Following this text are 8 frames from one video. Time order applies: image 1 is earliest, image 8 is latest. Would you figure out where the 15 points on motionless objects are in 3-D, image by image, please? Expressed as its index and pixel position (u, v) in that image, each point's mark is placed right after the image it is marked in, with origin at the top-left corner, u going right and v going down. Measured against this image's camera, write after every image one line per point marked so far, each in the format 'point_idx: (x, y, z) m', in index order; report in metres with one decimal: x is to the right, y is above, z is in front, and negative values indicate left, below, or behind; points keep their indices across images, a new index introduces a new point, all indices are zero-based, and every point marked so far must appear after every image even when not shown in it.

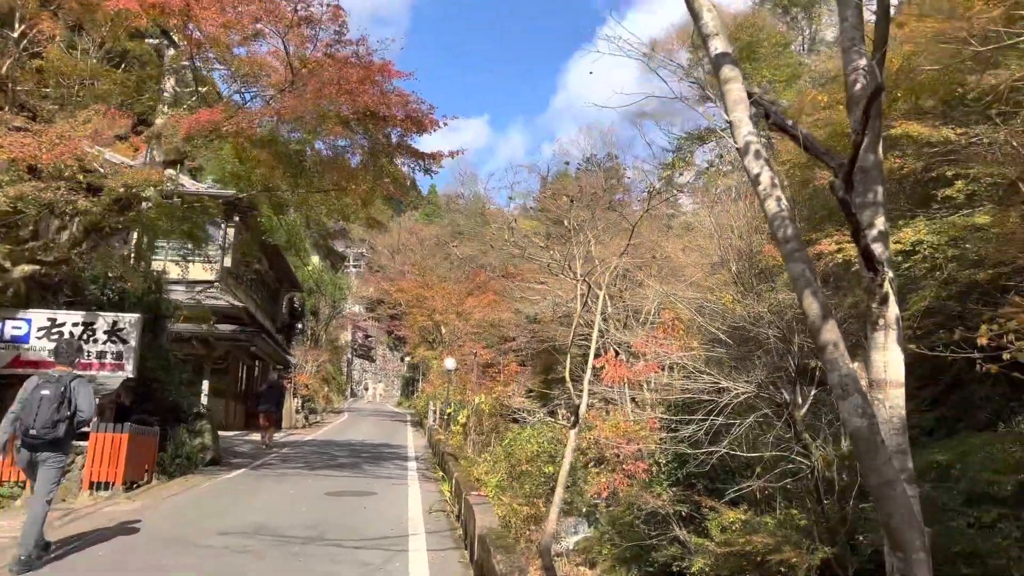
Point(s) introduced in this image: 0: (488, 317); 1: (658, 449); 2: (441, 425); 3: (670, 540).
0: (-0.5, -0.7, +19.1) m
1: (+1.9, -2.1, +10.6) m
2: (-1.7, -3.3, +19.3) m
3: (+2.2, -3.5, +11.2) m
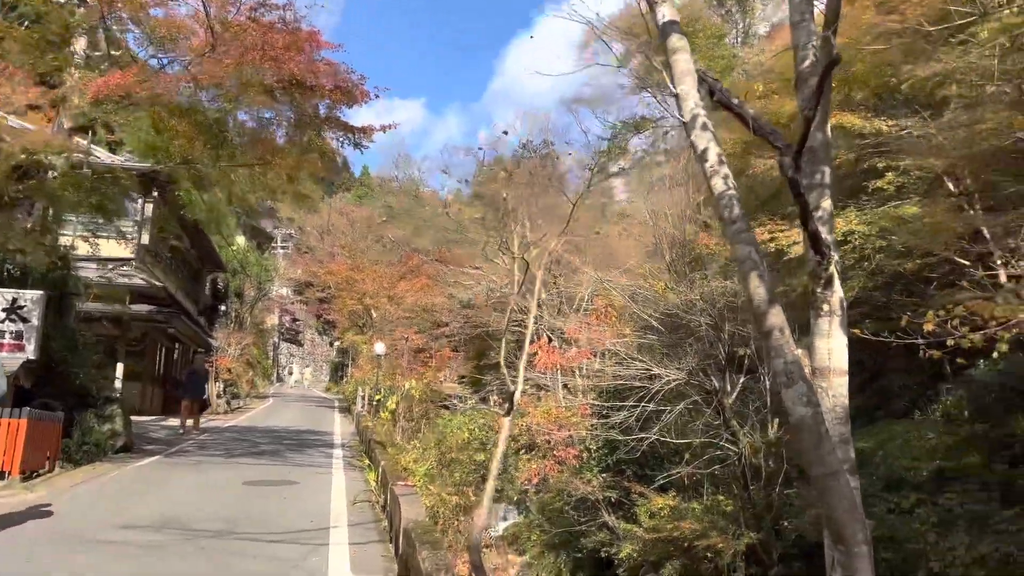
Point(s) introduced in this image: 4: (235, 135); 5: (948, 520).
0: (-2.1, -0.3, +18.8) m
1: (+1.0, -1.9, +10.5) m
2: (-3.3, -2.9, +18.9) m
3: (+1.2, -3.3, +11.2) m
4: (-3.3, +1.8, +9.5) m
5: (+4.2, -2.2, +7.8) m
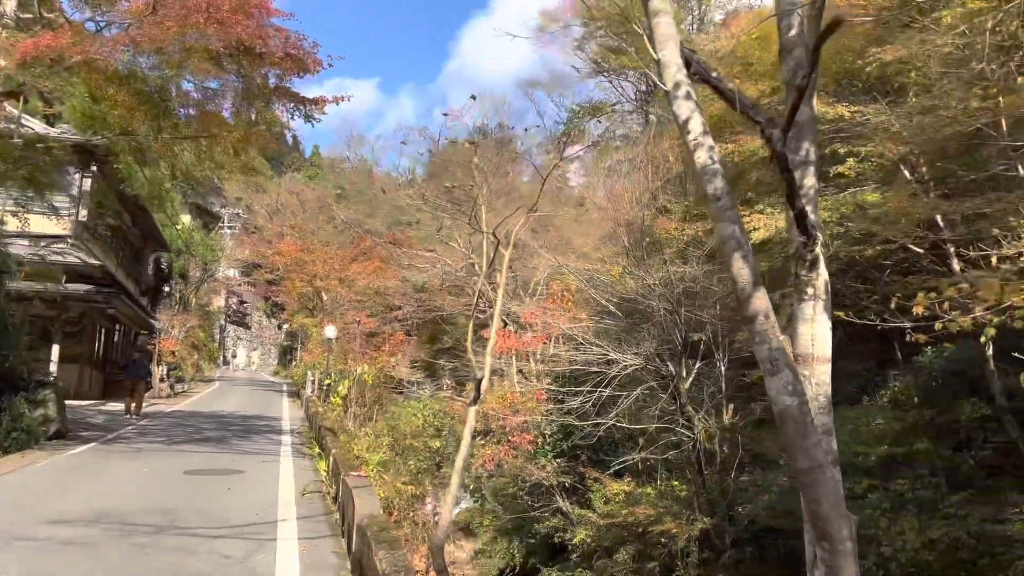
0: (-3.2, +0.1, +18.5) m
1: (+0.4, -1.7, +10.4) m
2: (-4.4, -2.5, +18.6) m
3: (+0.5, -3.1, +11.1) m
4: (-3.7, +2.0, +9.1) m
5: (+3.8, -2.1, +7.9) m
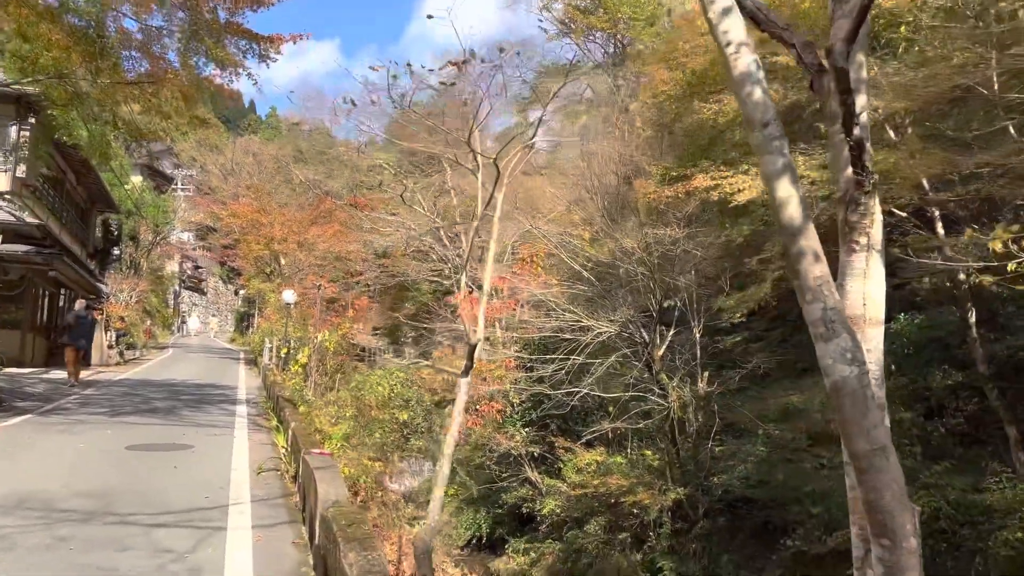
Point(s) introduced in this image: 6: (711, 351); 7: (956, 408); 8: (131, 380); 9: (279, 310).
0: (-3.9, +0.9, +17.9) m
1: (0.0, -1.3, +10.1) m
2: (-5.2, -1.7, +18.0) m
3: (+0.1, -2.6, +10.8) m
4: (-4.0, +2.5, +8.4) m
5: (+3.5, -1.8, +7.7) m
6: (+2.5, -0.8, +10.0) m
7: (+4.8, -1.3, +8.8) m
8: (-7.1, -1.7, +14.9) m
9: (-5.4, -0.5, +18.8) m
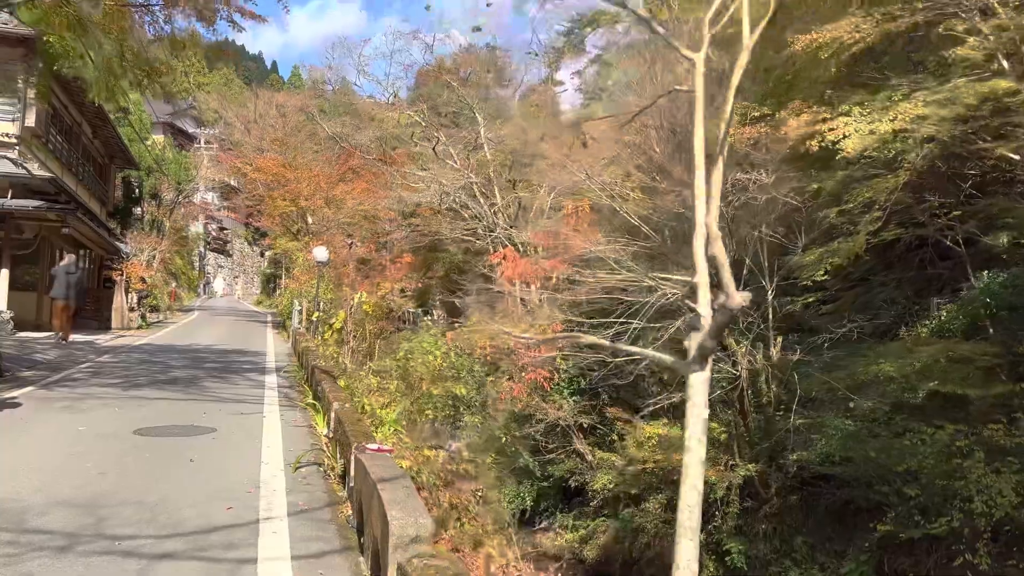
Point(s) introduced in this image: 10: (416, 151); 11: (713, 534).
0: (-3.1, +1.7, +17.0) m
1: (+0.6, -0.8, +9.2) m
2: (-4.4, -0.8, +17.3) m
3: (+0.7, -2.1, +10.1) m
4: (-3.5, +2.9, +7.5) m
5: (+4.0, -1.4, +6.8) m
6: (+3.0, -0.3, +9.1) m
7: (+5.4, -0.9, +7.8) m
8: (-6.4, -1.0, +14.2) m
9: (-4.5, +0.4, +18.0) m
10: (-1.9, +2.6, +15.4) m
11: (+2.1, -2.6, +8.6) m
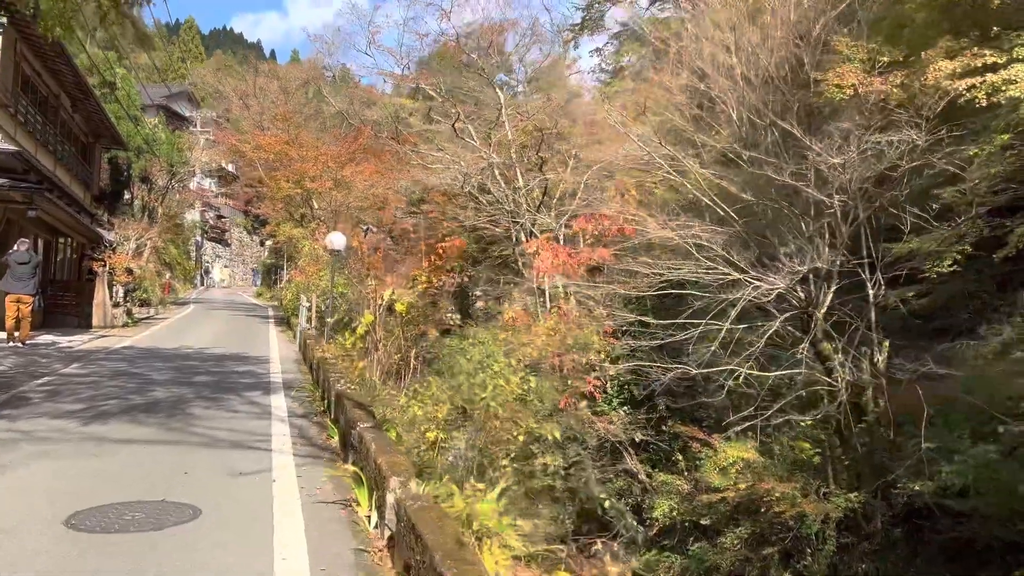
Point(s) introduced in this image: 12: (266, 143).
0: (-2.7, +1.9, +15.6) m
1: (+1.1, -0.7, +7.8) m
2: (-3.9, -0.7, +15.9) m
3: (+1.2, -2.0, +8.7) m
4: (-3.1, +2.9, +6.1) m
5: (+4.4, -1.4, +5.4) m
6: (+3.5, -0.2, +7.7) m
7: (+5.8, -0.8, +6.4) m
8: (-6.0, -0.9, +12.8) m
9: (-4.1, +0.5, +16.6) m
10: (-1.5, +2.7, +14.0) m
11: (+2.6, -2.6, +7.2) m
12: (-5.8, +3.3, +19.1) m
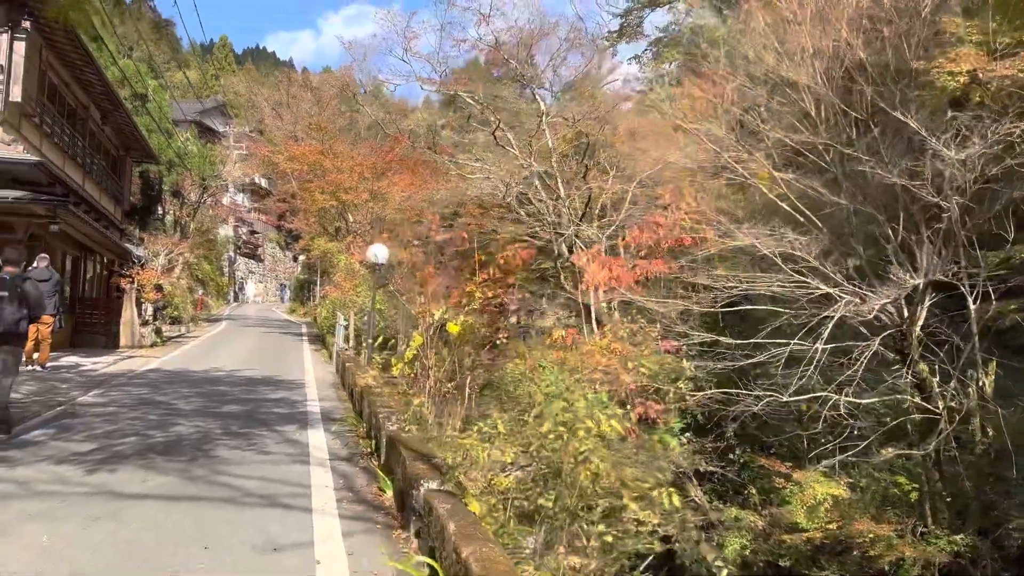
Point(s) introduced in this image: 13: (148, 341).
0: (-1.9, +1.6, +15.0) m
1: (+1.5, -0.8, +7.1) m
2: (-3.1, -1.0, +15.4) m
3: (+1.7, -2.1, +7.9) m
4: (-2.7, +2.8, +5.5) m
5: (+4.8, -1.4, +4.5) m
6: (+4.0, -0.3, +6.9) m
7: (+6.3, -0.9, +5.5) m
8: (-5.3, -1.2, +12.4) m
9: (-3.3, +0.2, +16.1) m
10: (-0.8, +2.5, +13.4) m
11: (+3.1, -2.7, +6.4) m
12: (-4.9, +3.0, +18.7) m
13: (-8.1, -1.1, +18.7) m
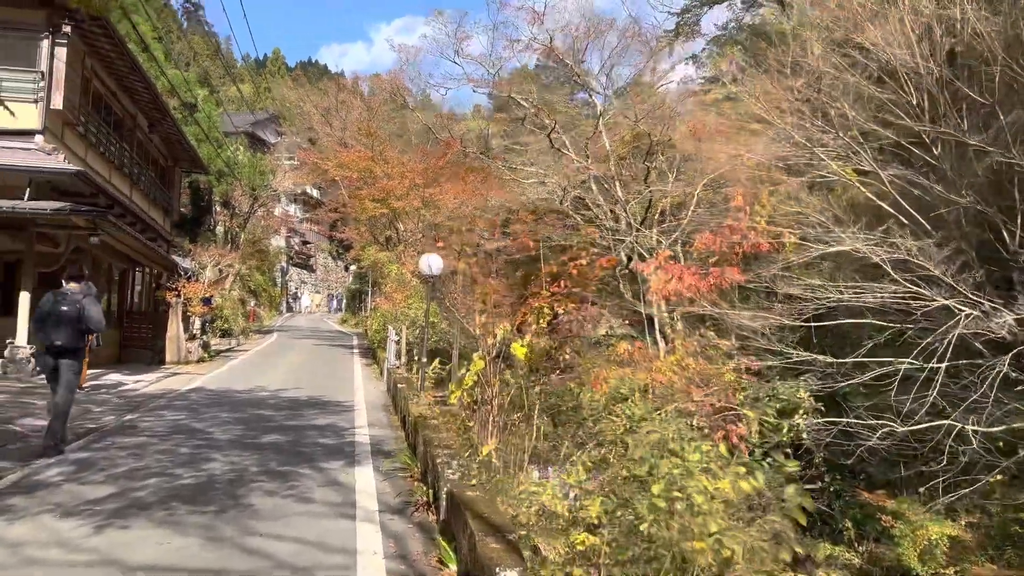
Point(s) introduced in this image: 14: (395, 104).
0: (-0.9, +1.4, +14.5) m
1: (+2.1, -0.9, +6.4) m
2: (-2.1, -1.2, +14.9) m
3: (+2.3, -2.2, +7.2) m
4: (-2.2, +2.7, +5.1) m
5: (+5.2, -1.5, +3.6) m
6: (+4.5, -0.4, +6.0) m
7: (+6.7, -0.9, +4.5) m
8: (-4.4, -1.4, +12.0) m
9: (-2.2, 0.0, +15.7) m
10: (+0.1, +2.3, +12.8) m
11: (+3.6, -2.7, +5.6) m
12: (-3.7, +2.7, +18.4) m
13: (-6.9, -1.4, +18.5) m
14: (-2.6, +4.1, +18.0) m
